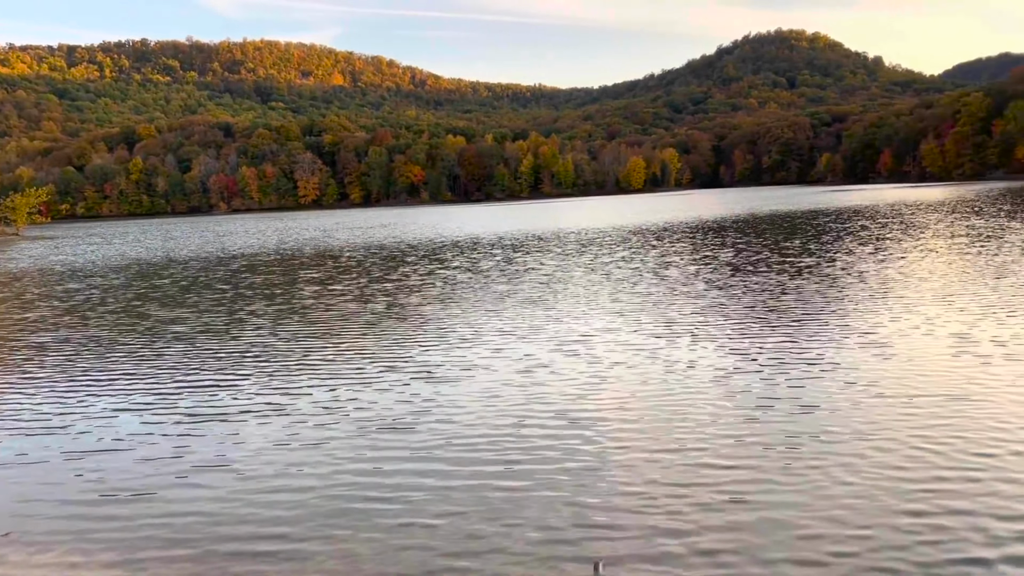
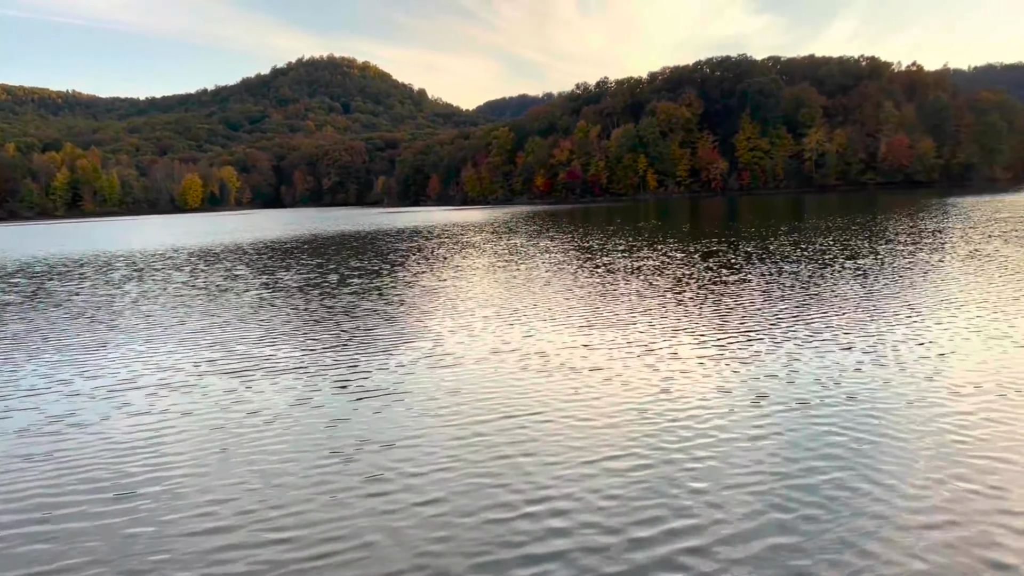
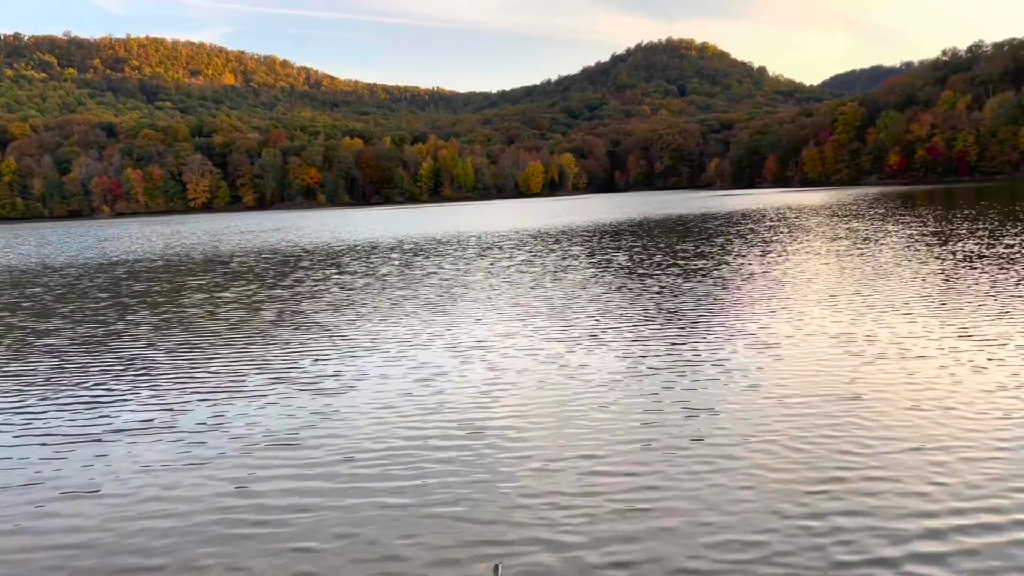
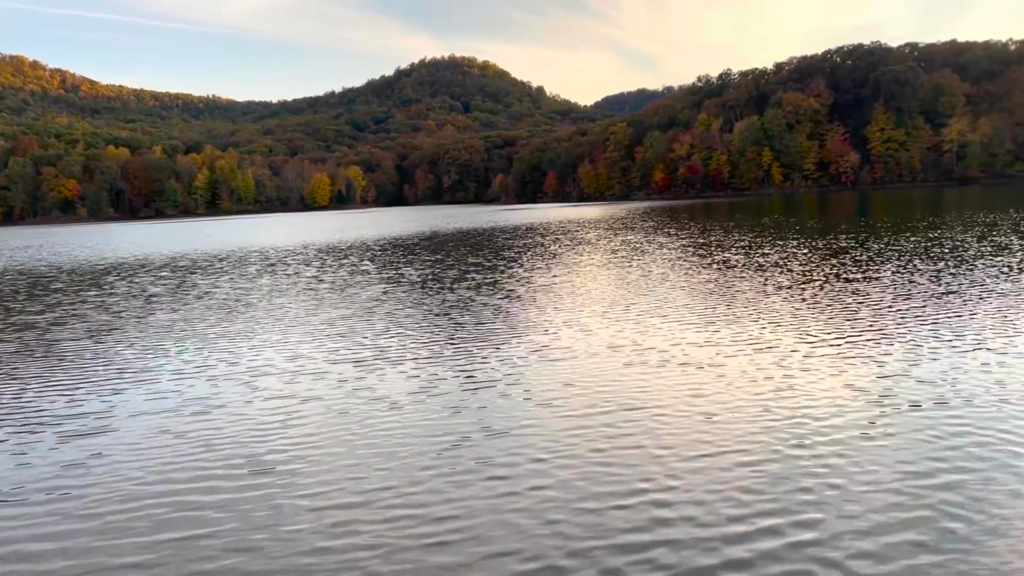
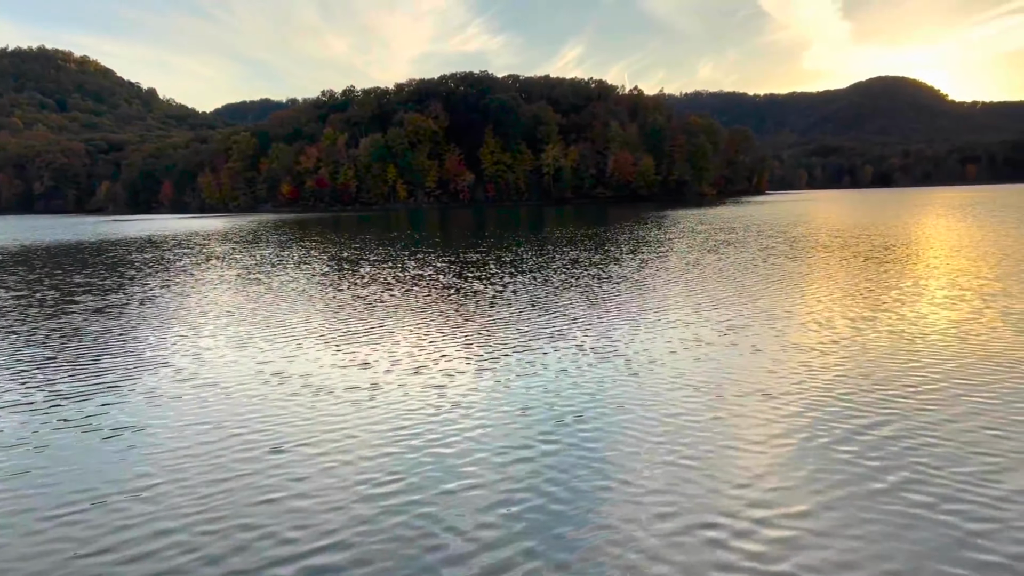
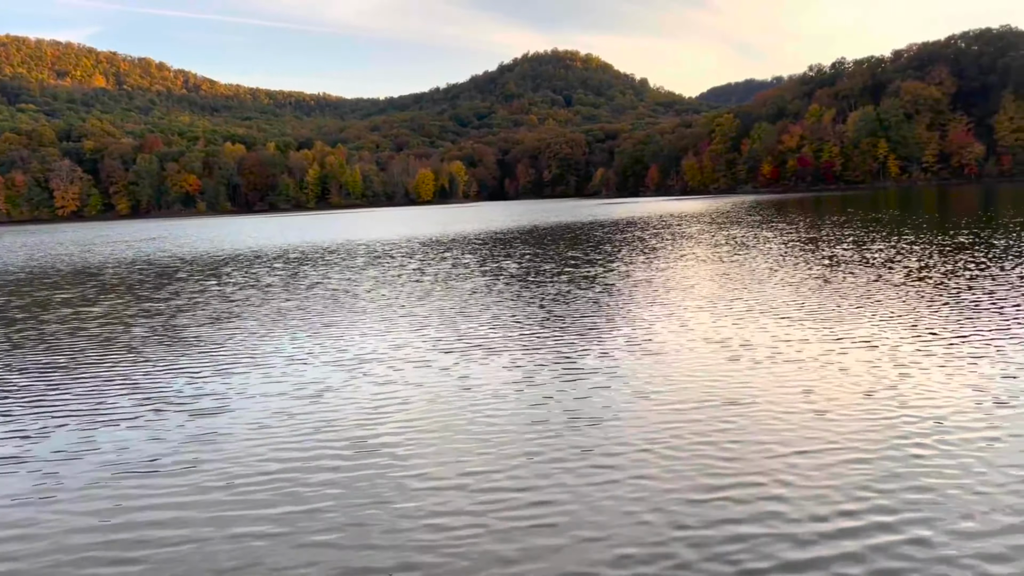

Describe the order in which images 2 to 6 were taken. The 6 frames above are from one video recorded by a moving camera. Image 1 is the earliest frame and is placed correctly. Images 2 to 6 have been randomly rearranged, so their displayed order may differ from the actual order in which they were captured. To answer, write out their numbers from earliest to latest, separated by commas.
3, 6, 4, 2, 5
